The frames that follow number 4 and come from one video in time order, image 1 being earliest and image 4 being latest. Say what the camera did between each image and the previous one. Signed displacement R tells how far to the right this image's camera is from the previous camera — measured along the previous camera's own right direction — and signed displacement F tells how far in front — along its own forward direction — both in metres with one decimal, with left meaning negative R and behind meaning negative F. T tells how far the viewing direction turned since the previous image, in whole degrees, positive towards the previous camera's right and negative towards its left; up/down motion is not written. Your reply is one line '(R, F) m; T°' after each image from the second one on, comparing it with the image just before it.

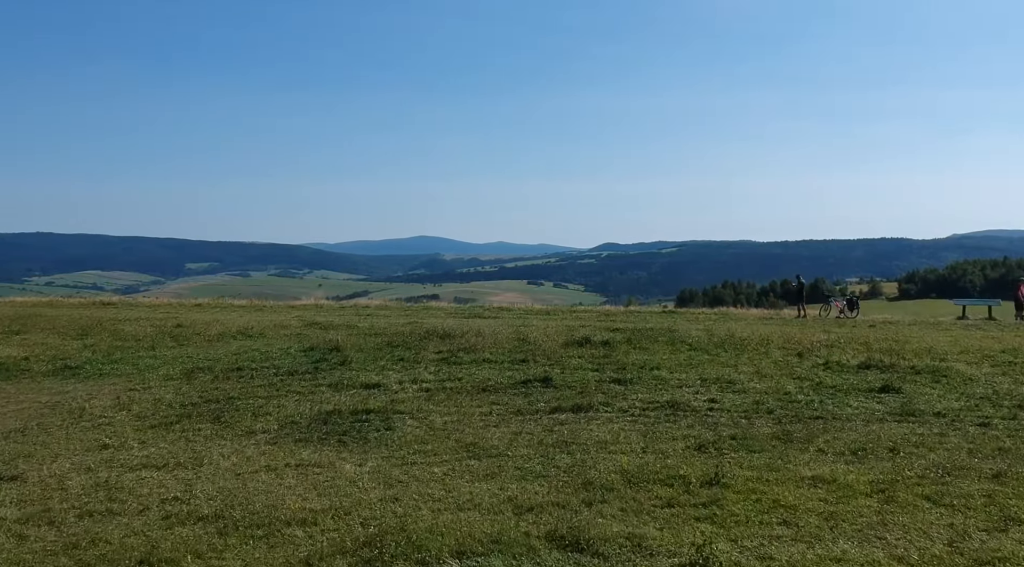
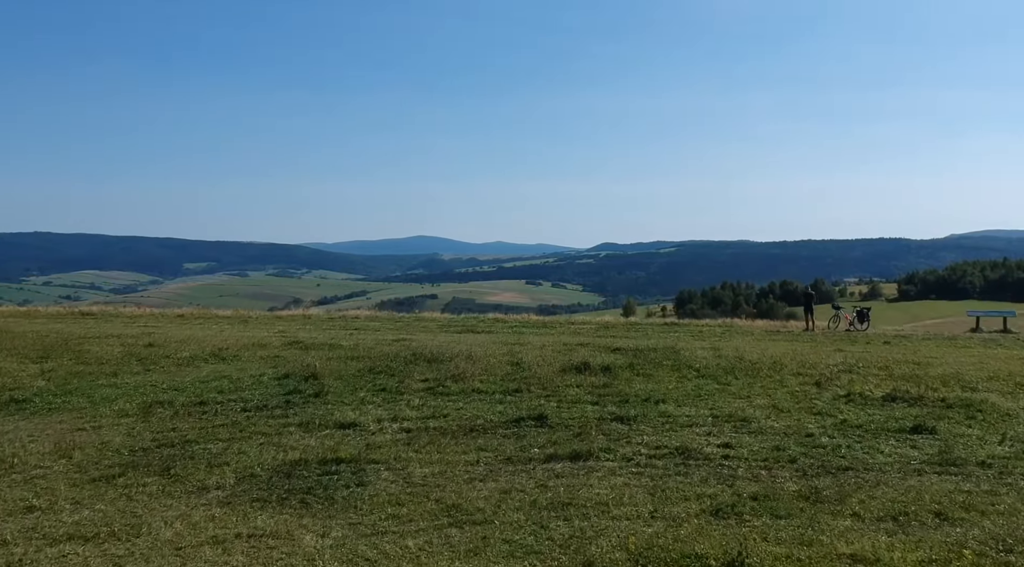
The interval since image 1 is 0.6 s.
(+0.1, +1.4) m; 0°
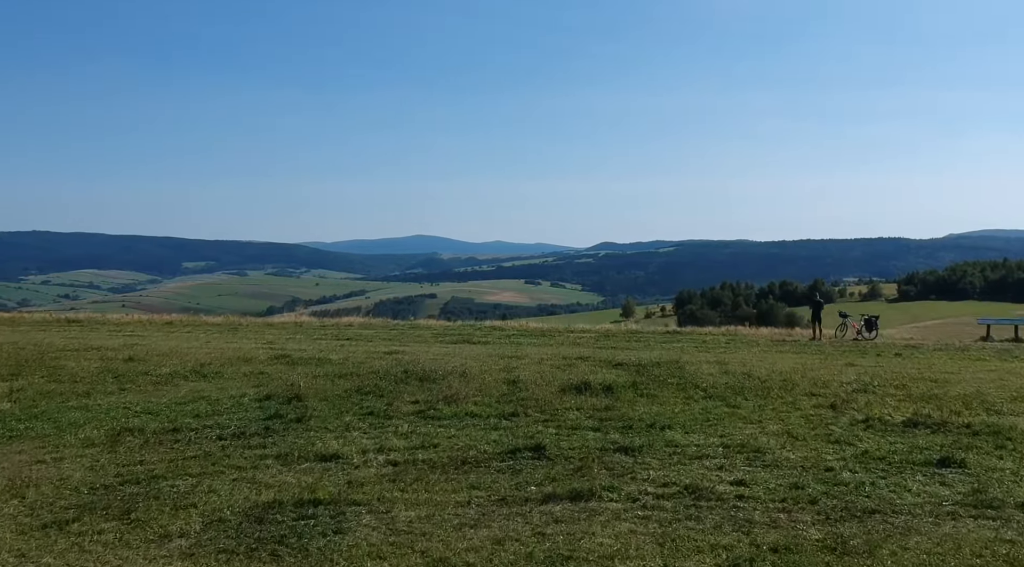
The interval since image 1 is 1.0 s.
(0.0, +0.9) m; 0°
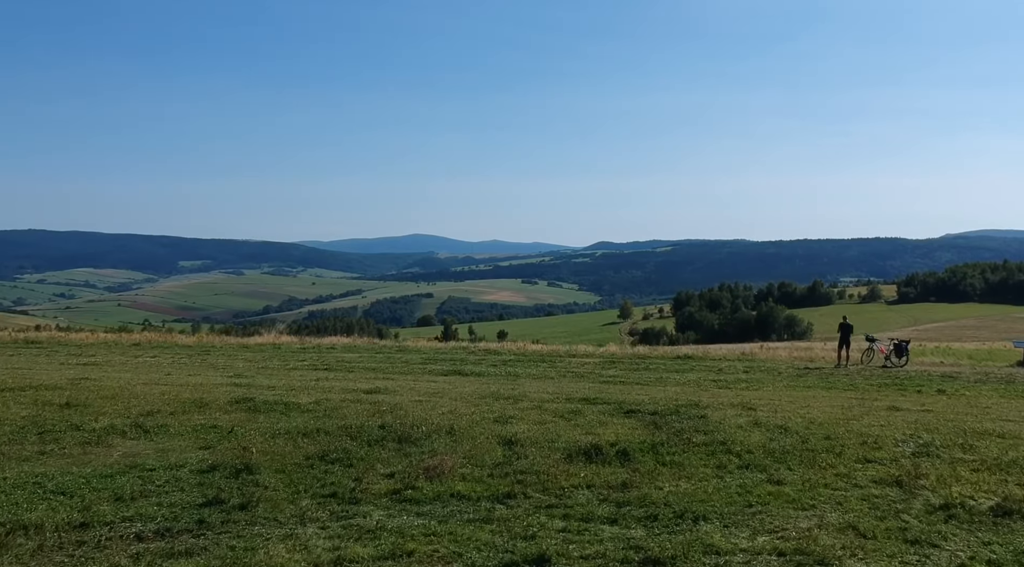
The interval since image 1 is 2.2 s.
(0.0, +2.6) m; 0°
